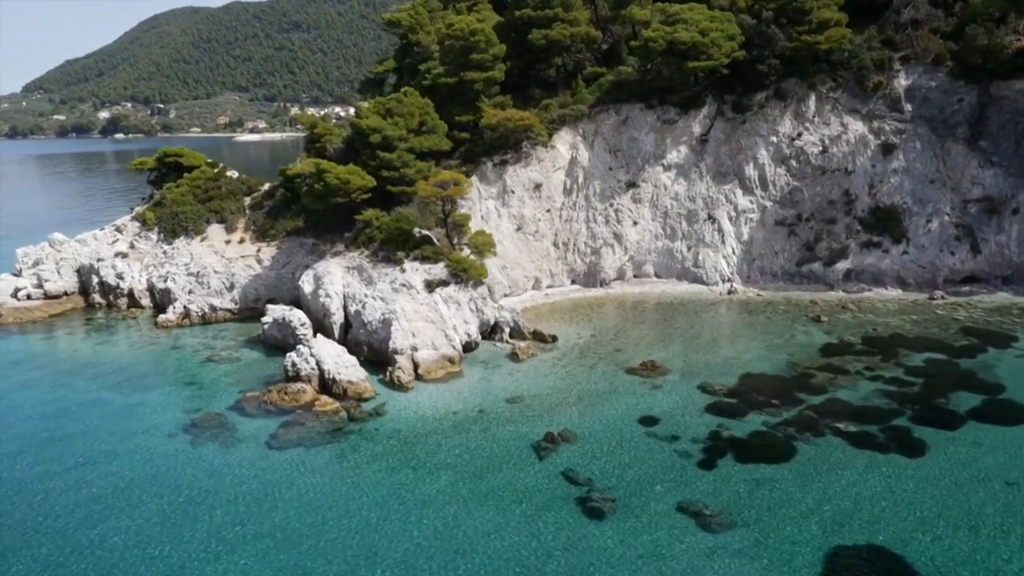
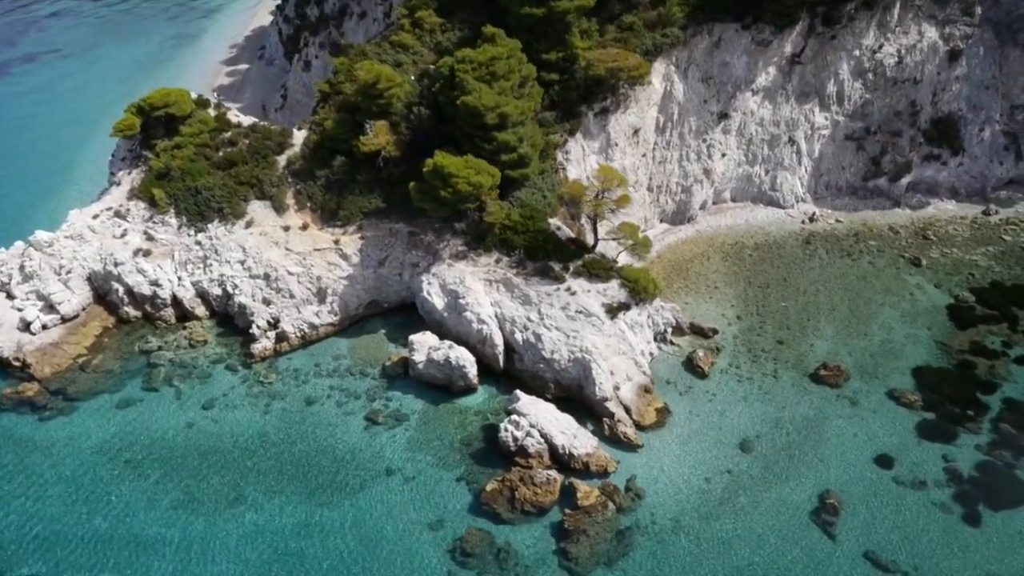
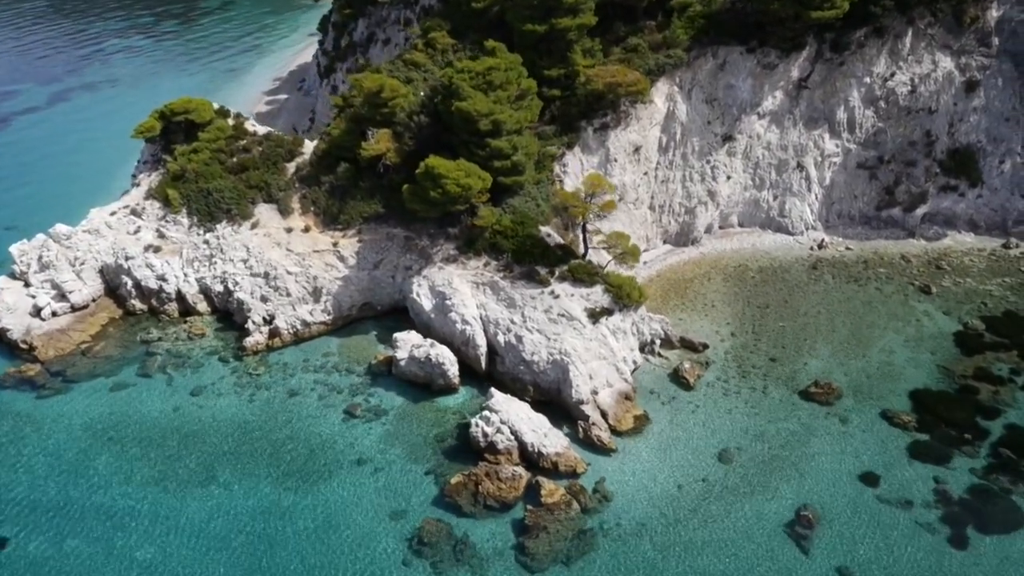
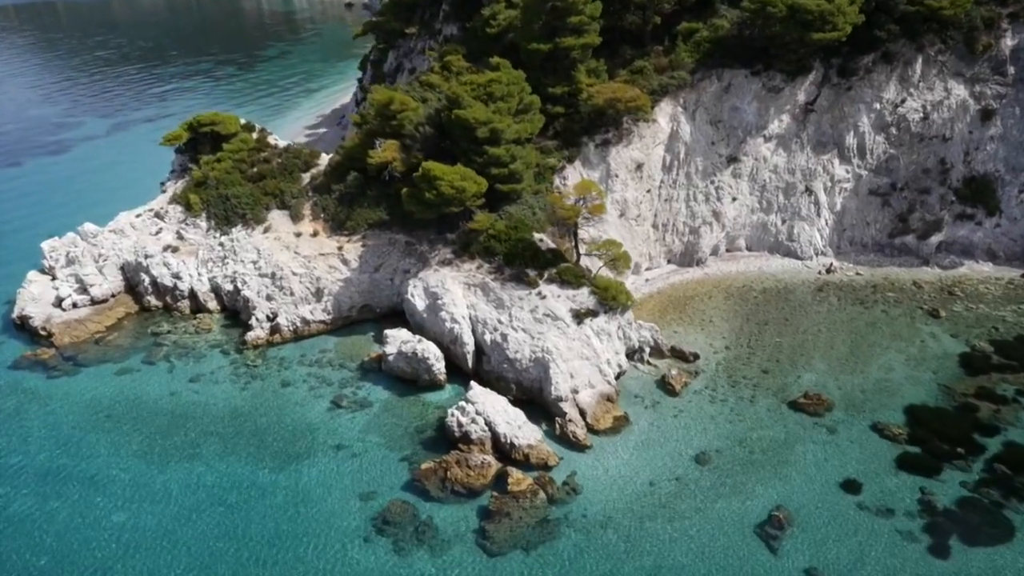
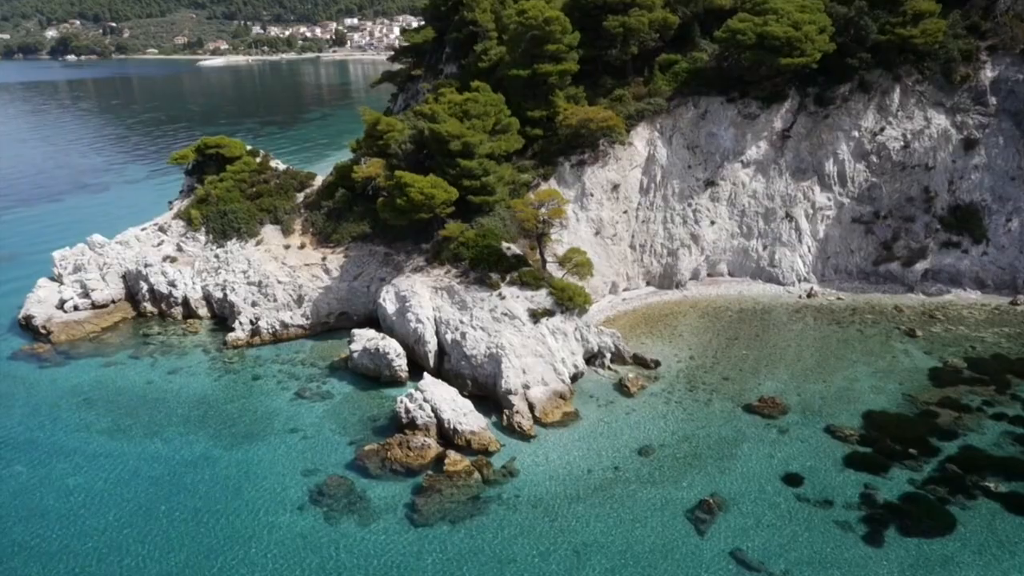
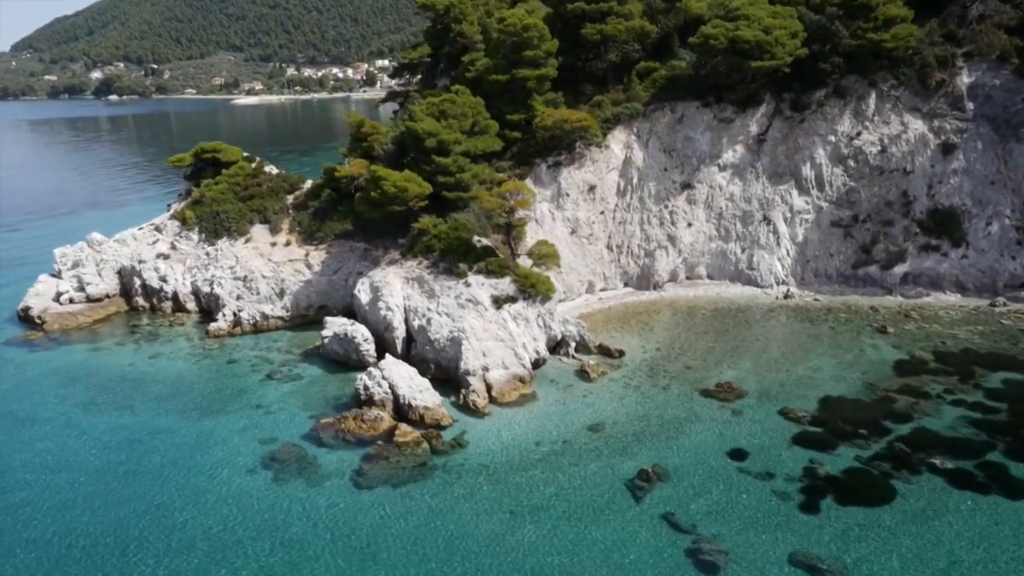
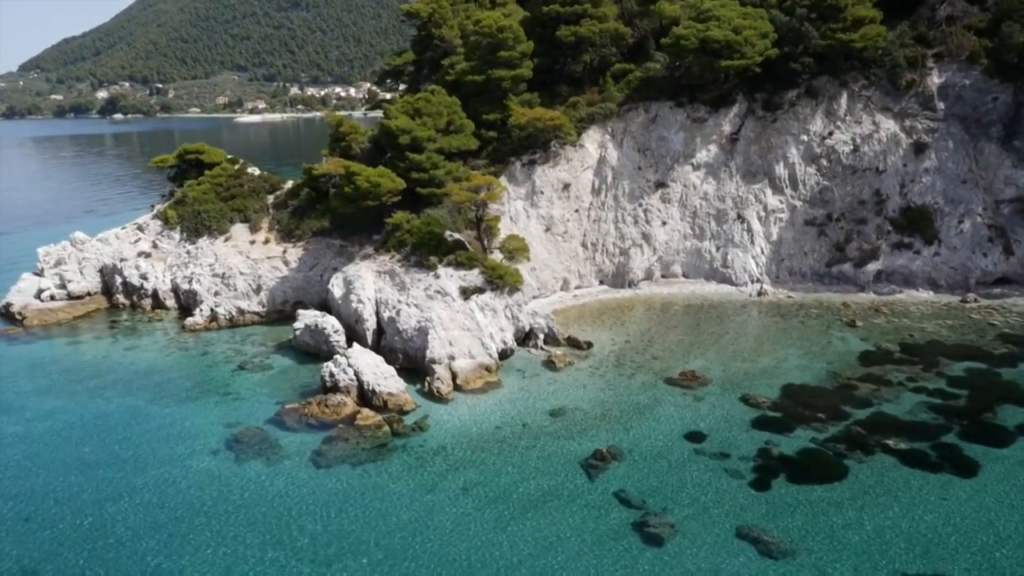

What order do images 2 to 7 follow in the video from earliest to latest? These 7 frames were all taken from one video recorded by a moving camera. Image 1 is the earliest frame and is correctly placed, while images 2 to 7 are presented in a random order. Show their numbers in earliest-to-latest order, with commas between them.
7, 6, 5, 4, 3, 2
